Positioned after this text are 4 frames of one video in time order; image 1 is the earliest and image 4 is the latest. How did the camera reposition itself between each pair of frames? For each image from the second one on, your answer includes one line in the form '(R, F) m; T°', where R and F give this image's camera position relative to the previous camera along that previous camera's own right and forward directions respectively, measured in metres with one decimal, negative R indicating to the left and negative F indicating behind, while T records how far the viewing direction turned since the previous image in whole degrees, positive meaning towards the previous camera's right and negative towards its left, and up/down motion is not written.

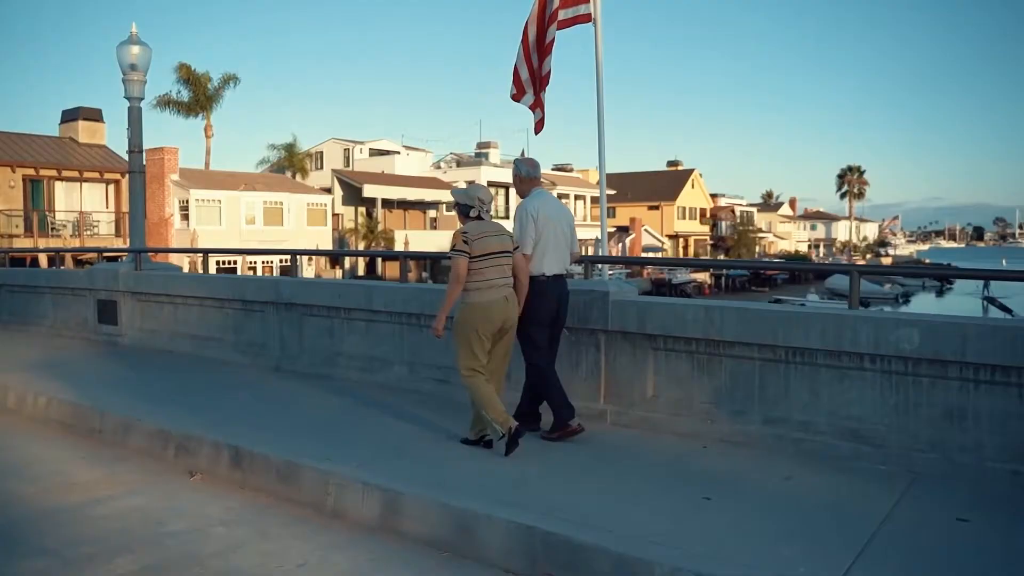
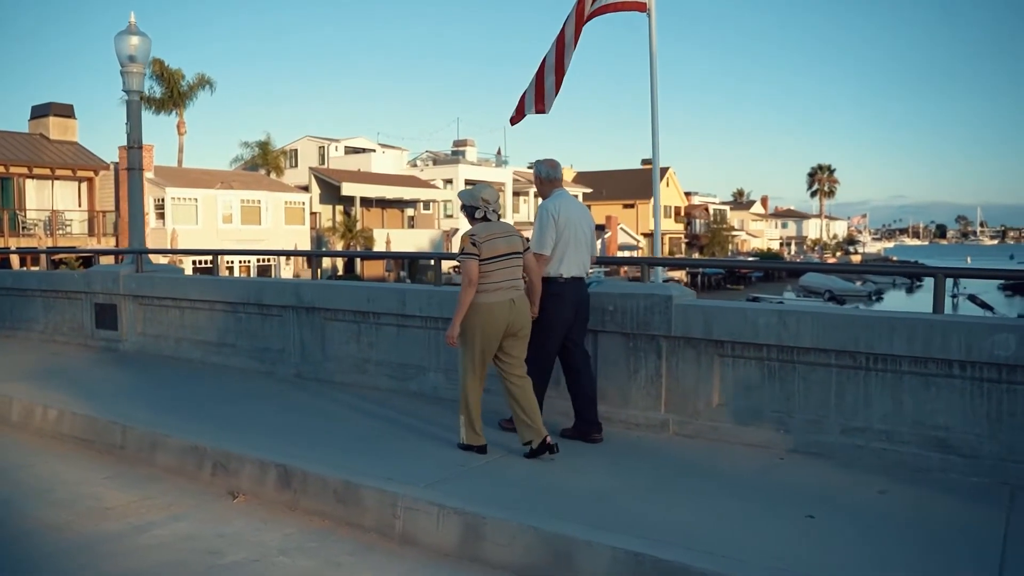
(-0.6, +0.4) m; +2°
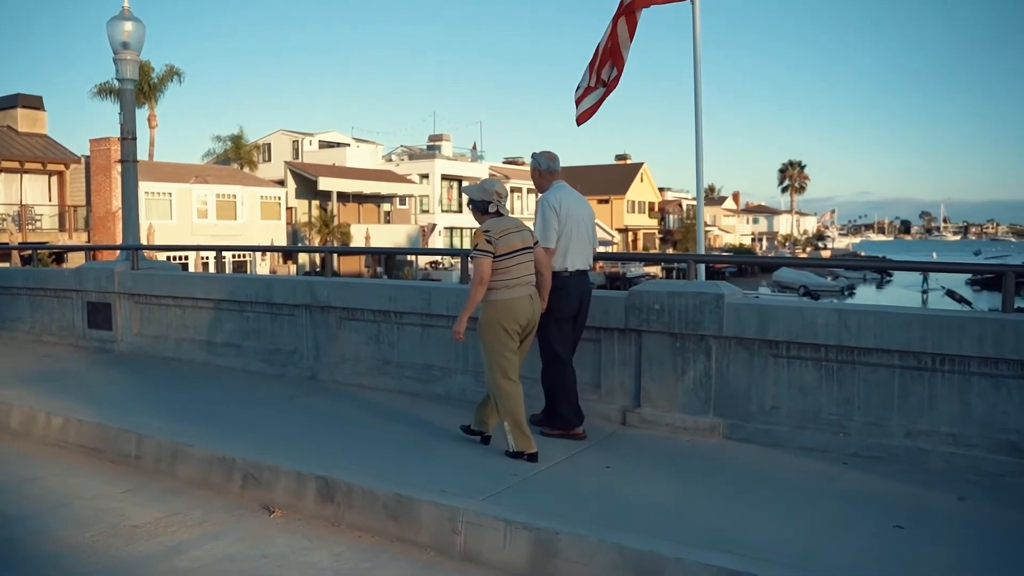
(-0.5, +0.3) m; +2°
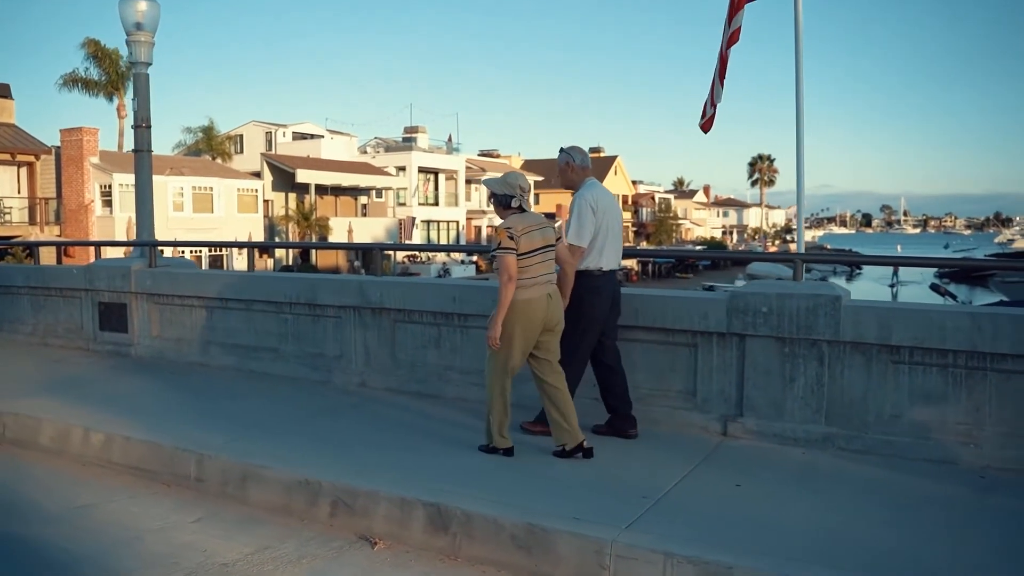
(-0.9, +0.5) m; +2°
